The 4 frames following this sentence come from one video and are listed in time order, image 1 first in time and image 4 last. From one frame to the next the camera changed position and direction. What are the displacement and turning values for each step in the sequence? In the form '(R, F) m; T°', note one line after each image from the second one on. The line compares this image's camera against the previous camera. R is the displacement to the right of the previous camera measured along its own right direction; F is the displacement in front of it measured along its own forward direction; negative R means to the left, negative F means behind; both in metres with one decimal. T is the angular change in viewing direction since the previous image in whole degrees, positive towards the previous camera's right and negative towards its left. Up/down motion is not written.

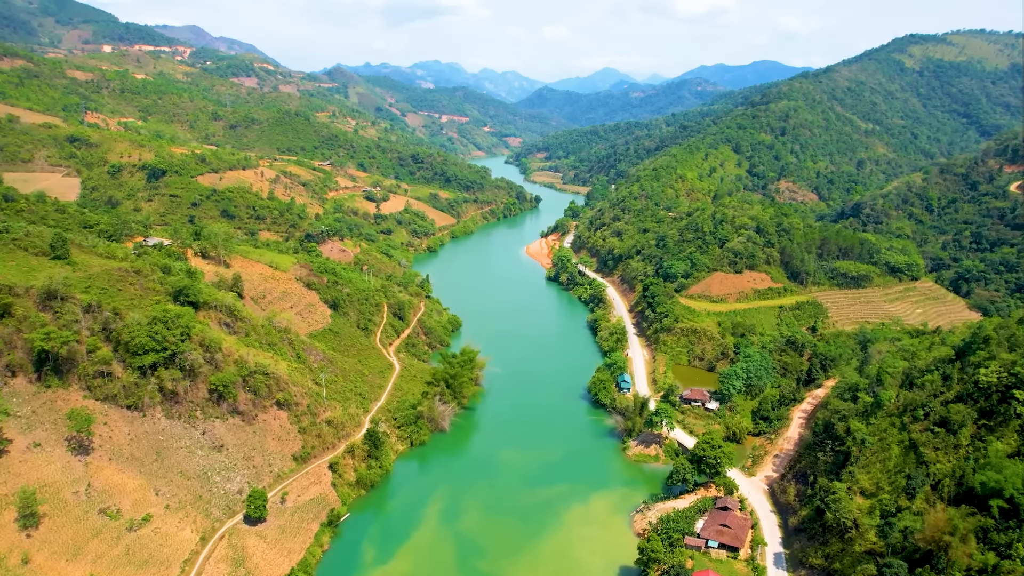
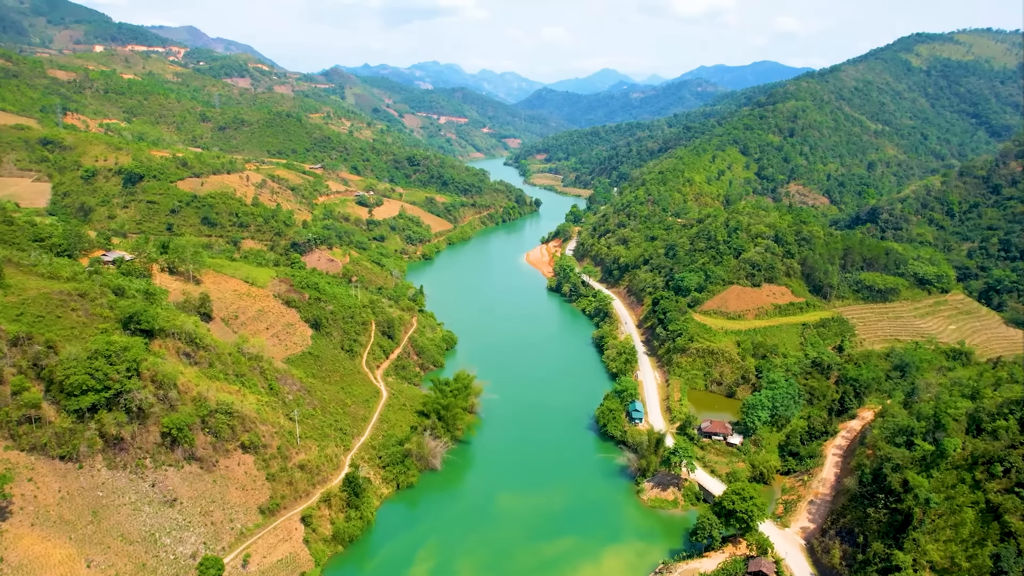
(0.0, +4.0) m; 0°
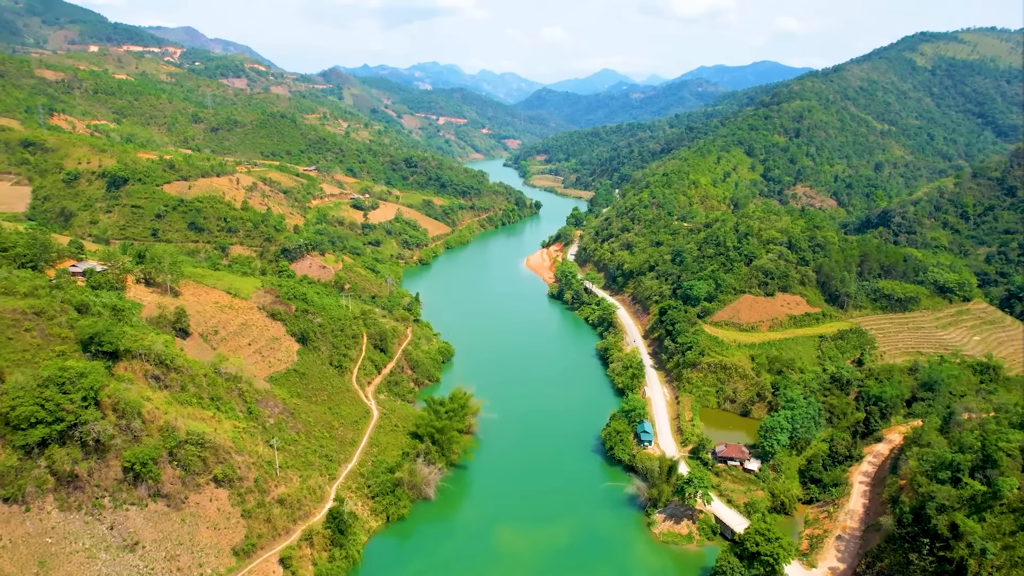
(0.0, +2.5) m; 0°
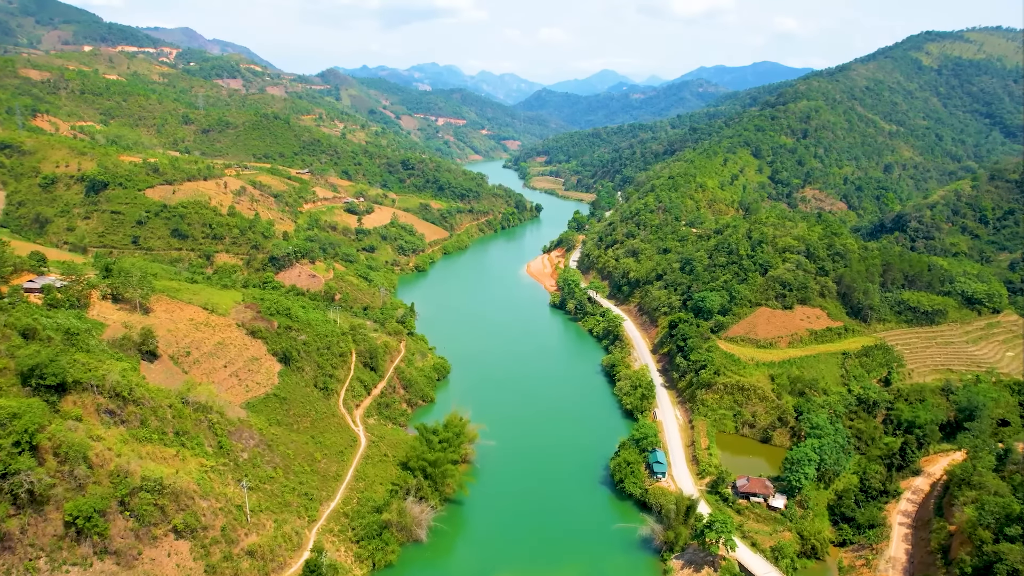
(0.0, +3.0) m; 0°
